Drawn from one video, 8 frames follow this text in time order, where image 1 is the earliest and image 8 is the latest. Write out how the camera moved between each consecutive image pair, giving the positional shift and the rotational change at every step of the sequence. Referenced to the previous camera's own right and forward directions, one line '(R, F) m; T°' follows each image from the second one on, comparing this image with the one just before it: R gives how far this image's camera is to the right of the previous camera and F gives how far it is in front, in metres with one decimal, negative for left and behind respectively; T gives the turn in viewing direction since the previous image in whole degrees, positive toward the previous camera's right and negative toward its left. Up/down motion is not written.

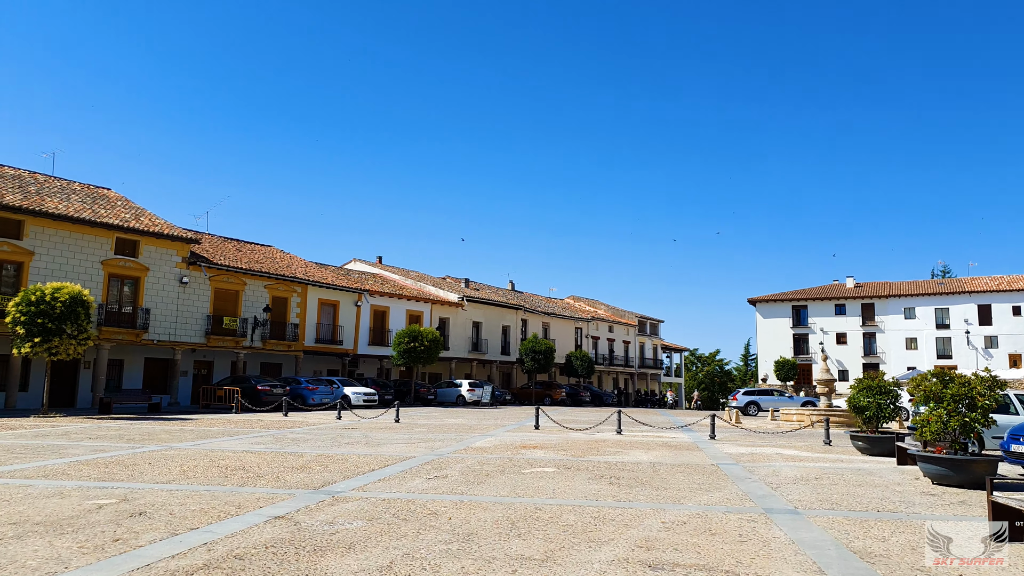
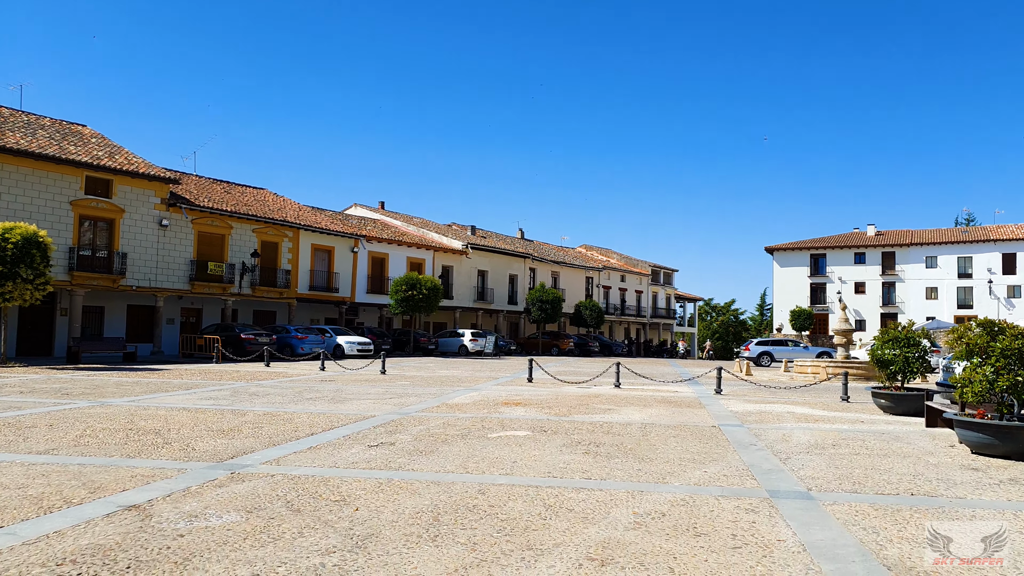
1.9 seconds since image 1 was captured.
(+0.6, +1.6) m; -1°
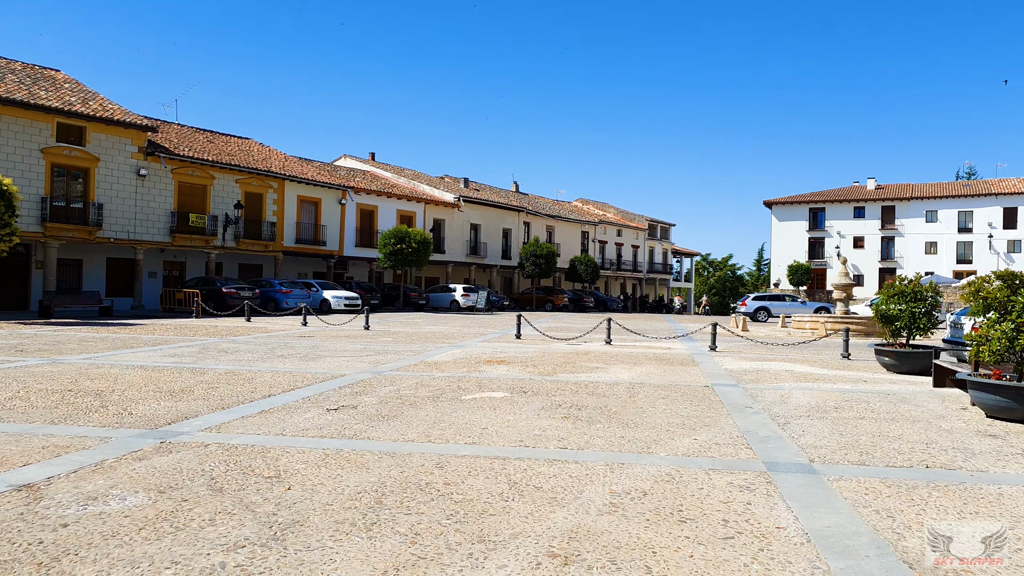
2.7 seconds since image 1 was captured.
(+0.2, +0.7) m; 0°
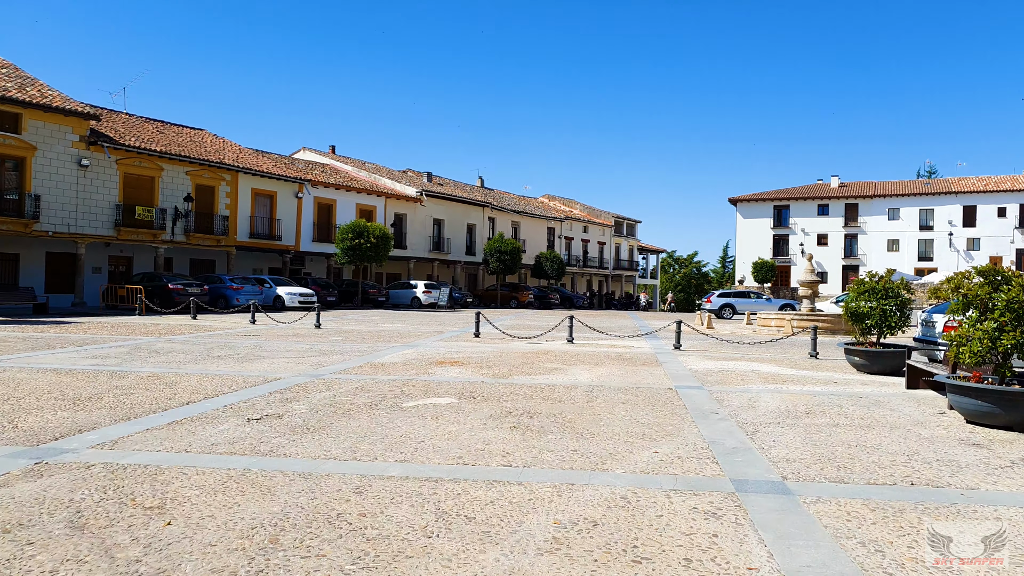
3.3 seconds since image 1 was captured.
(+0.2, +0.6) m; +2°
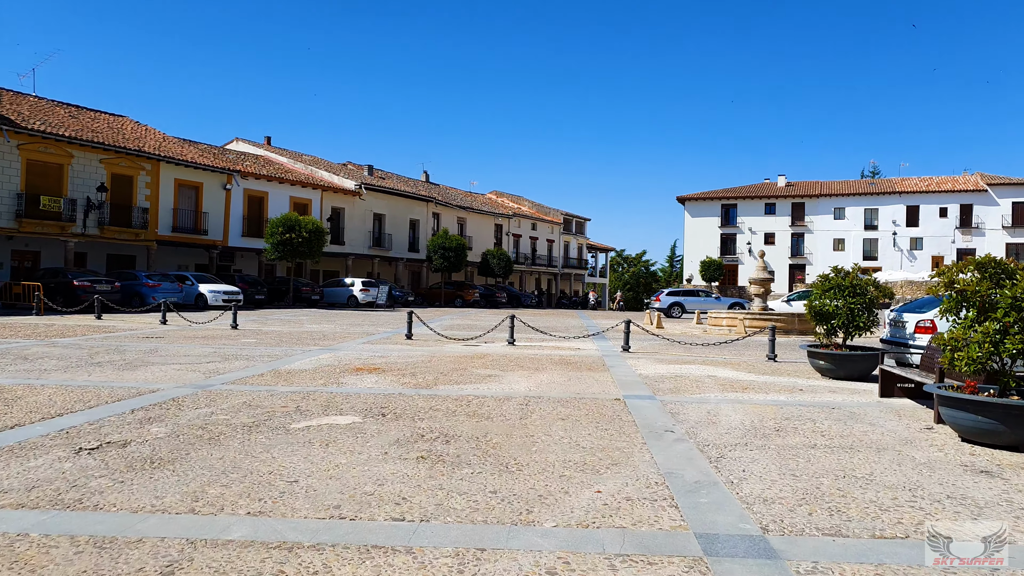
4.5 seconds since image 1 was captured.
(+0.3, +1.2) m; +4°
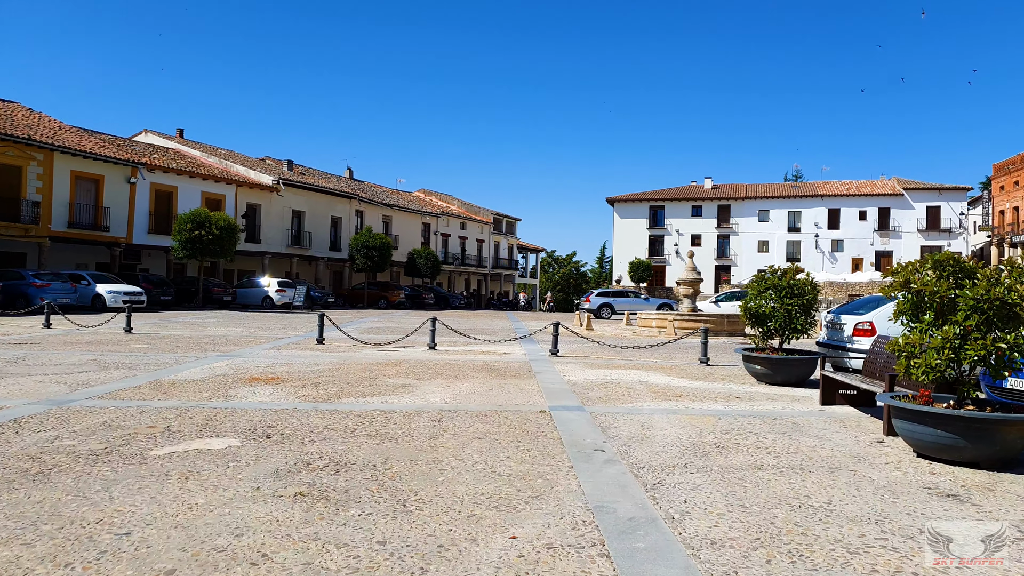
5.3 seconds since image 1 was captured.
(+0.2, +0.8) m; +5°
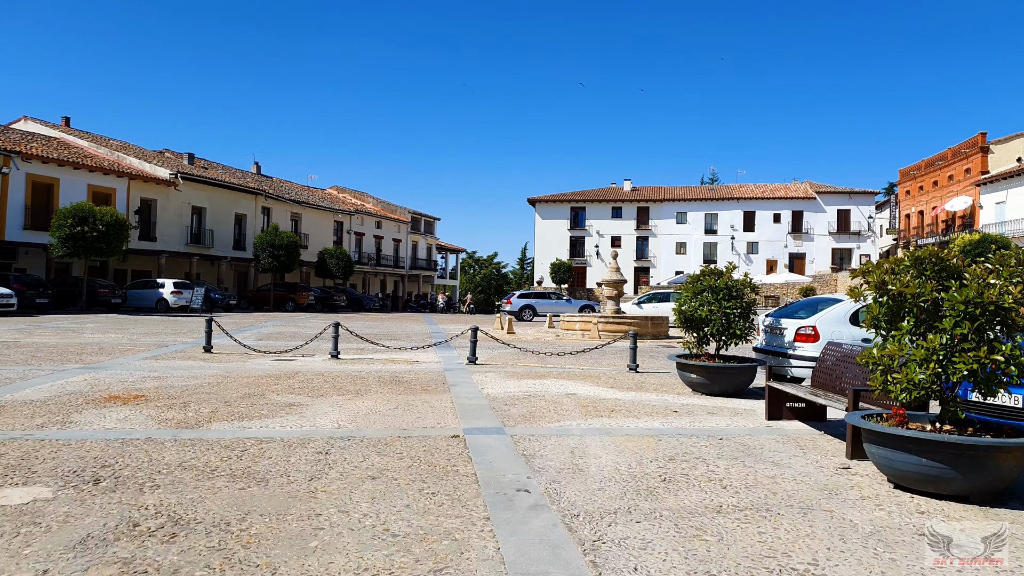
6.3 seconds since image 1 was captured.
(+0.1, +1.0) m; +6°
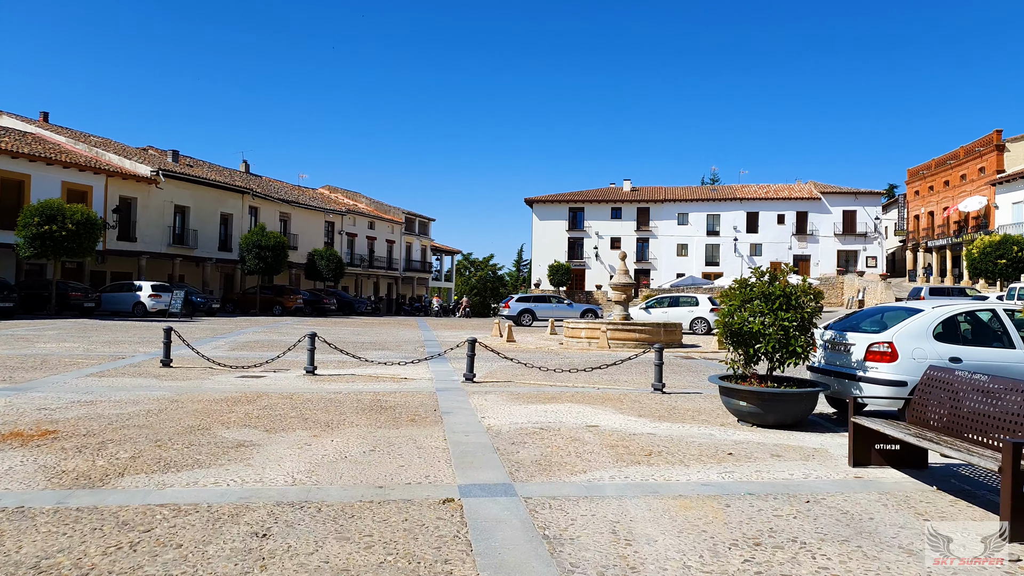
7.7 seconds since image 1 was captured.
(-0.1, +1.5) m; 0°
